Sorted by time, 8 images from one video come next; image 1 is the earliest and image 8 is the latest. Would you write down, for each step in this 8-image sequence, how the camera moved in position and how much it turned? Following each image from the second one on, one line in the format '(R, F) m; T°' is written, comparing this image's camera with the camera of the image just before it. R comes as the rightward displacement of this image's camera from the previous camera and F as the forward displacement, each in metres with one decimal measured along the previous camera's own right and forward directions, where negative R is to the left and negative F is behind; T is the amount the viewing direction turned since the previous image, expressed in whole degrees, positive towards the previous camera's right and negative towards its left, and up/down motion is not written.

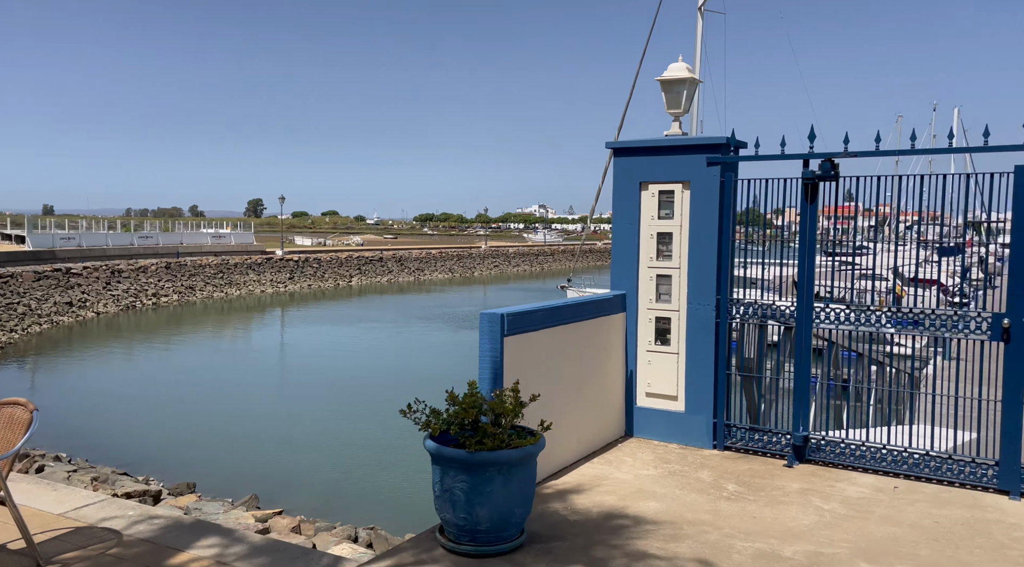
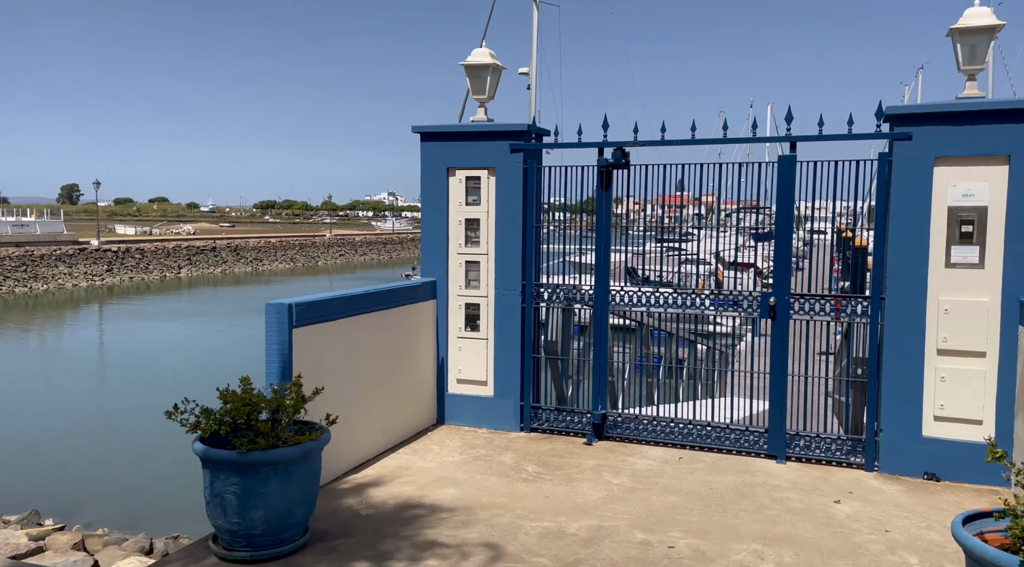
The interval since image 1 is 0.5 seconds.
(+0.2, -0.1) m; +10°
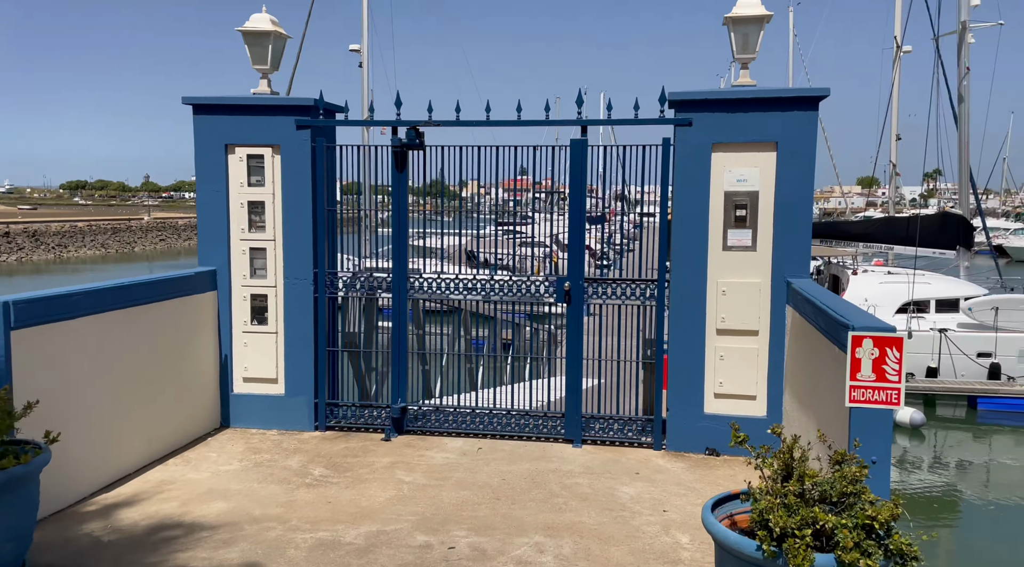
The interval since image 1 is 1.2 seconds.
(+0.3, +0.1) m; +11°
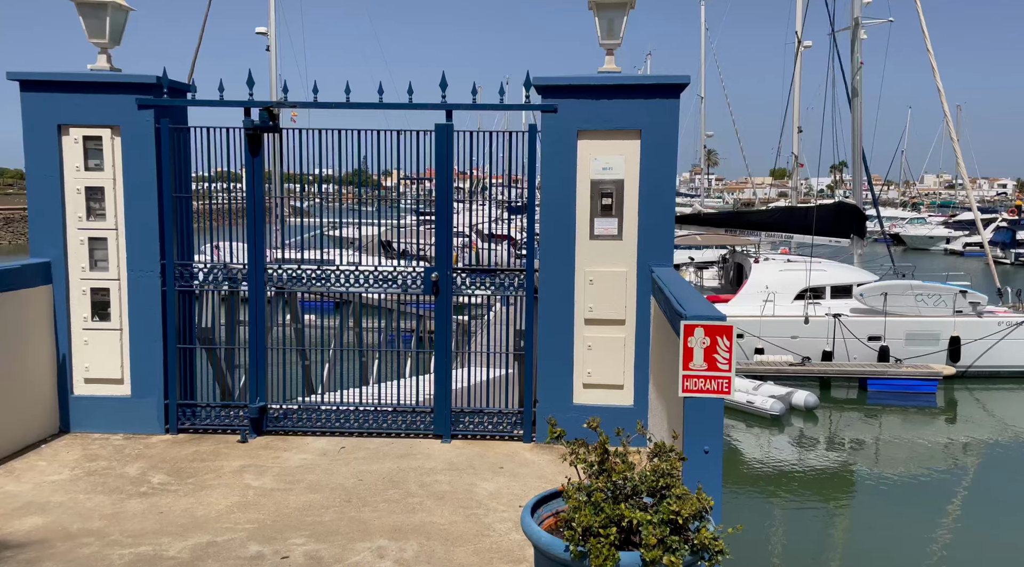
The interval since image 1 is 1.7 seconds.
(+0.3, +0.2) m; +5°
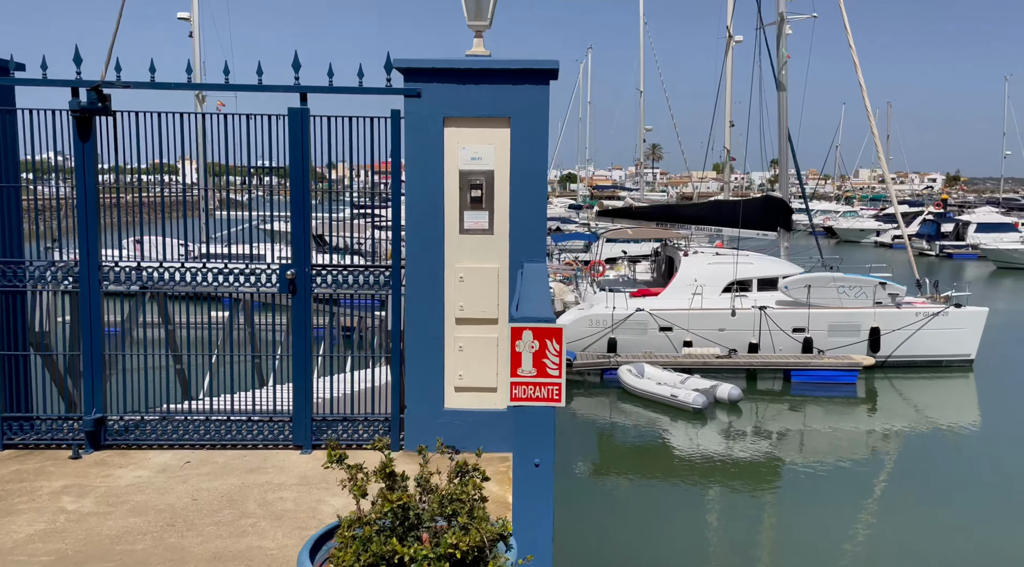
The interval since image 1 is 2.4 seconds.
(+0.4, +0.3) m; +4°
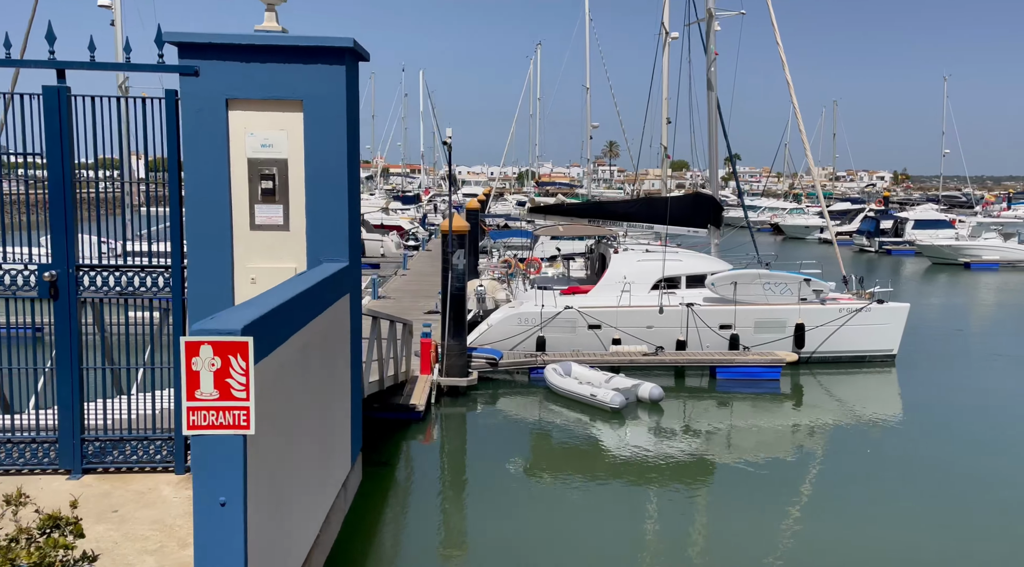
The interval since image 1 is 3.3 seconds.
(+0.7, +0.4) m; +3°
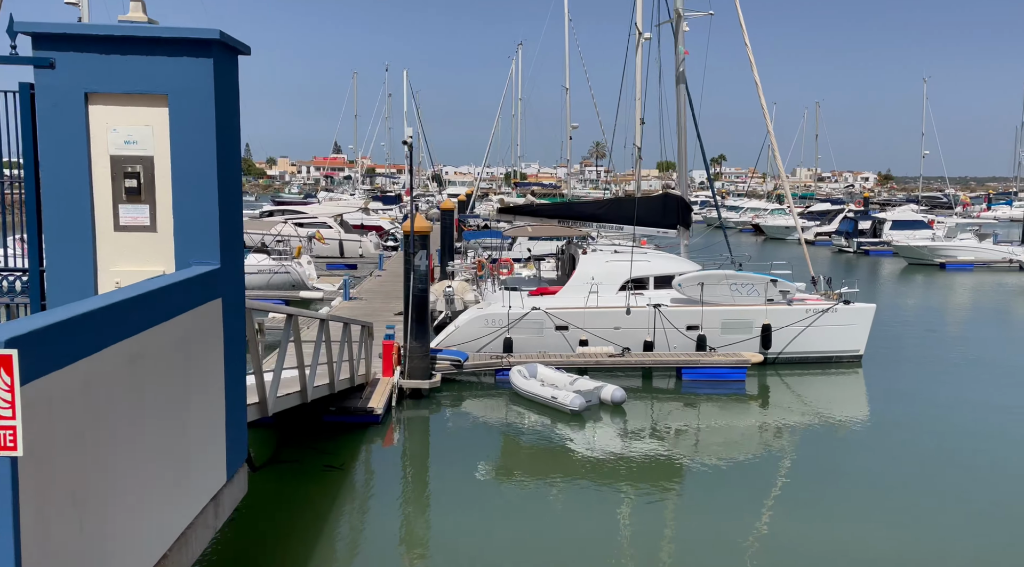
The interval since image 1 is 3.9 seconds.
(+0.5, +0.2) m; +1°
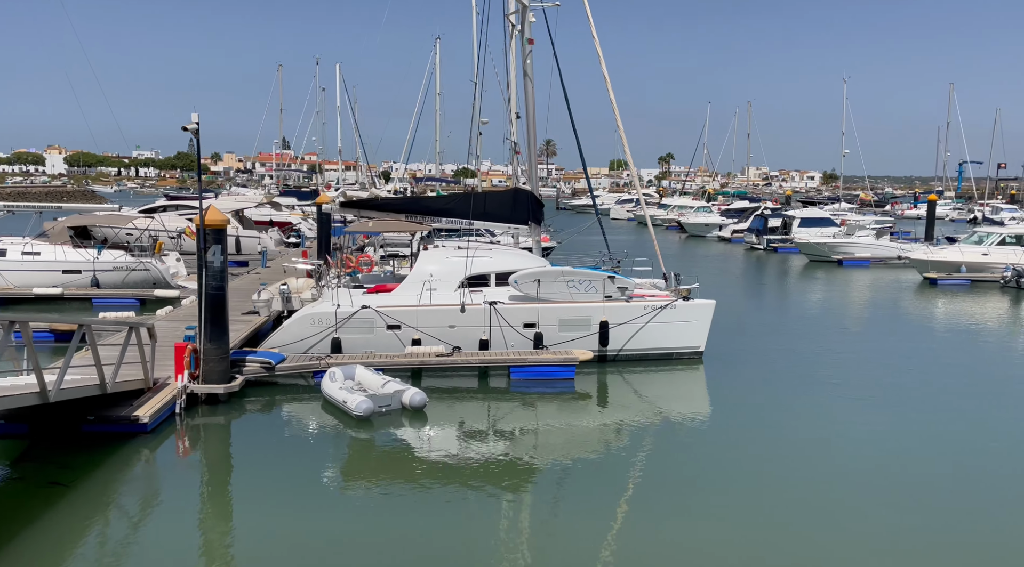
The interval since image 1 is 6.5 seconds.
(+2.8, +0.8) m; +5°
